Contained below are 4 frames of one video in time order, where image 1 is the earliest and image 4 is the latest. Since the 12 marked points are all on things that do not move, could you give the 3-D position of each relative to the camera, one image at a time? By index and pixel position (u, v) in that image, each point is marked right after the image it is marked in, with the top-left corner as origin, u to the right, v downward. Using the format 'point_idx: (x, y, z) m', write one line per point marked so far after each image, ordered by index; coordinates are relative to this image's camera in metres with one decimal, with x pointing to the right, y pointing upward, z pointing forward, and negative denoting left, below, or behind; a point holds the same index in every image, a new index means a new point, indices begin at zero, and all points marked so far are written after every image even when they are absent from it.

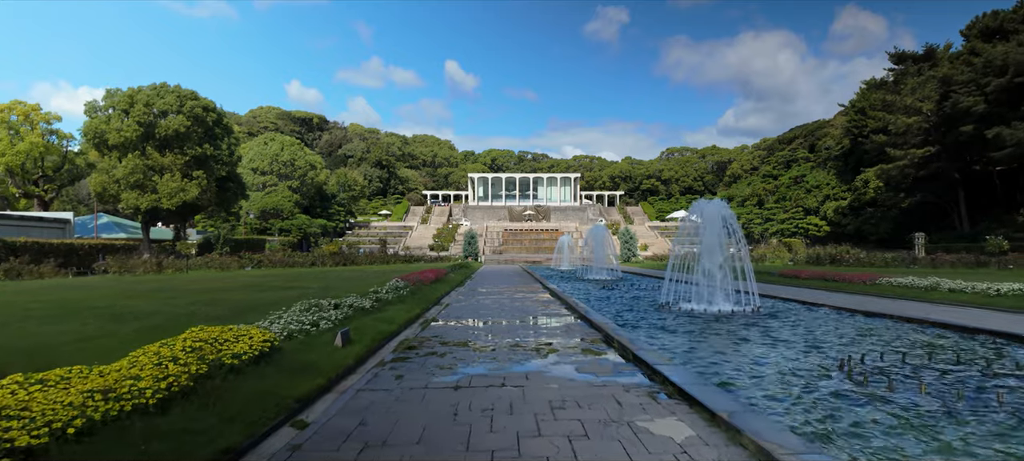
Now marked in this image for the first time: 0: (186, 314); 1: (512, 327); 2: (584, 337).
0: (-5.5, -1.4, +8.9) m
1: (0.0, -1.7, +9.3) m
2: (+1.1, -1.6, +8.3) m
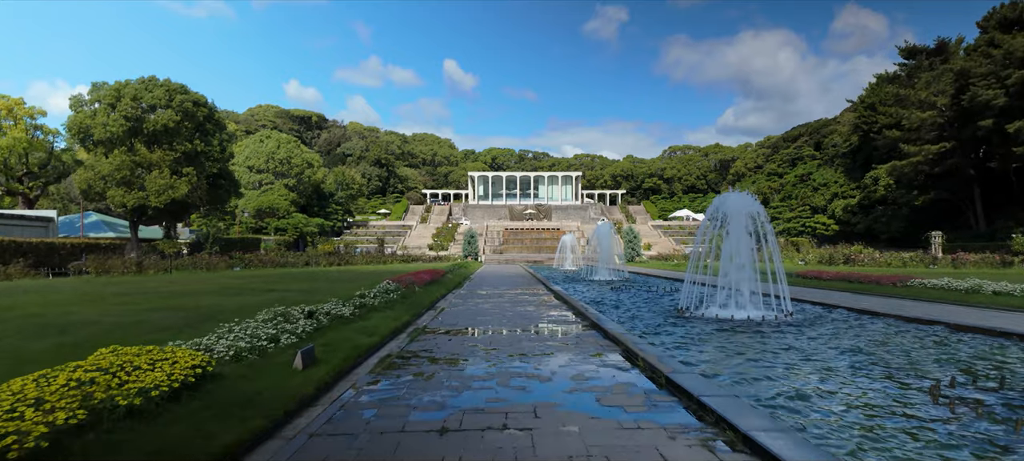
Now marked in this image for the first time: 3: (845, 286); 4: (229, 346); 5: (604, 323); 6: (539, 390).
0: (-5.4, -1.3, +7.6) m
1: (+0.1, -1.6, +8.1) m
2: (+1.1, -1.6, +7.0) m
3: (+10.6, -1.8, +17.0) m
4: (-2.8, -1.2, +5.3) m
5: (+1.6, -1.6, +9.1) m
6: (+0.2, -1.5, +5.1) m
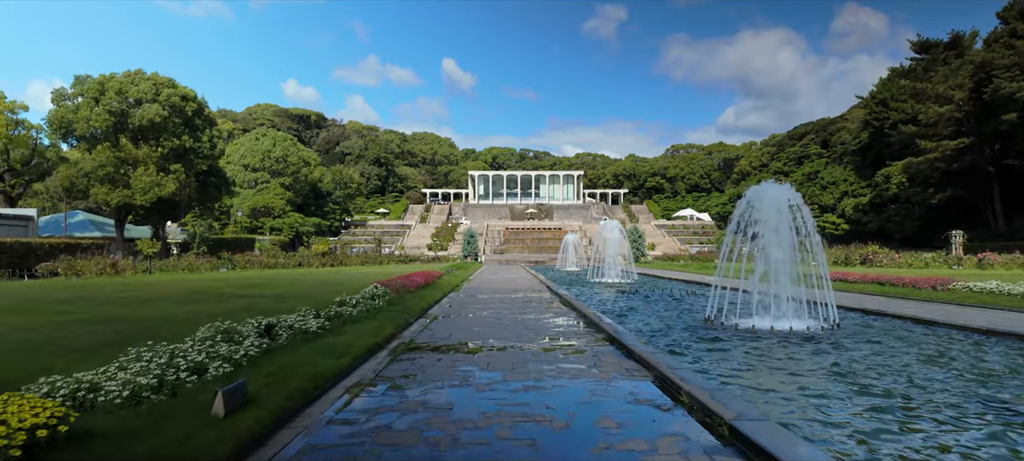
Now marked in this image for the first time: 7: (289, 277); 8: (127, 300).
0: (-5.4, -1.3, +6.1) m
1: (+0.1, -1.6, +6.6) m
2: (+1.2, -1.5, +5.5) m
3: (+10.6, -1.7, +15.6) m
4: (-2.8, -1.1, +3.9) m
5: (+1.6, -1.5, +7.7) m
6: (+0.3, -1.5, +3.6) m
7: (-8.0, -1.7, +19.1) m
8: (-7.8, -1.4, +10.8) m
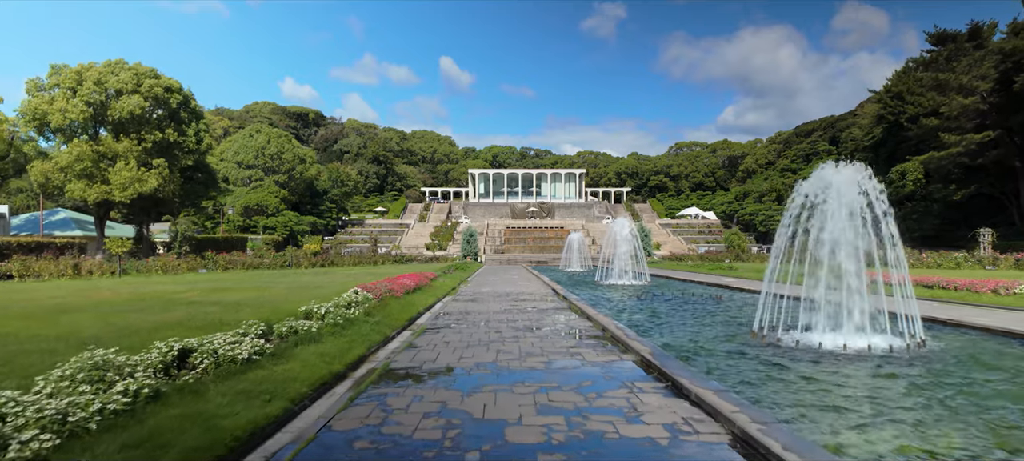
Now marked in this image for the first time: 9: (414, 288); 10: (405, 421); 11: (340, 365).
0: (-5.3, -1.2, +4.3) m
1: (+0.1, -1.5, +4.8) m
2: (+1.2, -1.4, +3.7) m
3: (+10.7, -1.6, +13.8) m
4: (-2.7, -1.0, +2.1) m
5: (+1.7, -1.4, +5.9) m
6: (+0.3, -1.4, +1.8) m
7: (-7.9, -1.6, +17.3) m
8: (-7.7, -1.3, +9.0) m
9: (-2.5, -1.5, +13.5) m
10: (-0.8, -1.5, +4.1) m
11: (-1.8, -1.4, +5.5) m
